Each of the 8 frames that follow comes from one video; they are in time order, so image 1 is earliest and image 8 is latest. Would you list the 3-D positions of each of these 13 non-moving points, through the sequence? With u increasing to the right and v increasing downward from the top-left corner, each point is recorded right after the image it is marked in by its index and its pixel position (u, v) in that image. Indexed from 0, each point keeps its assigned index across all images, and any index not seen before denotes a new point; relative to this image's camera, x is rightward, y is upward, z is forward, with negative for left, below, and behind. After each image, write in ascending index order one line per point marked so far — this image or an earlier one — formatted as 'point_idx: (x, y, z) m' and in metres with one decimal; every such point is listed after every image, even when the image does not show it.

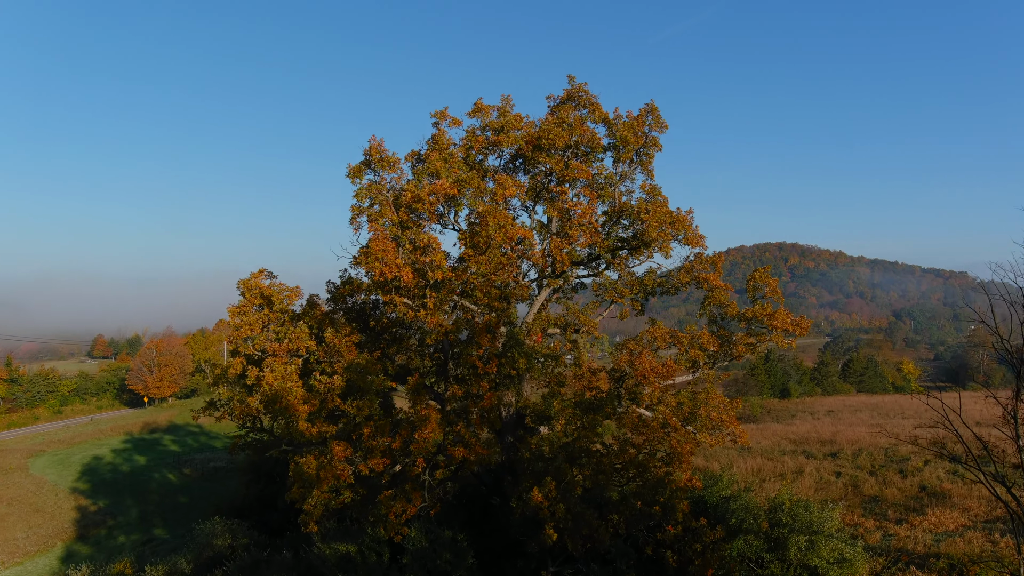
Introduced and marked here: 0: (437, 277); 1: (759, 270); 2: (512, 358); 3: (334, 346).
0: (-1.5, +0.2, +10.4) m
1: (+7.8, +0.6, +16.3) m
2: (0.0, -1.8, +13.0) m
3: (-4.0, -1.3, +11.6) m
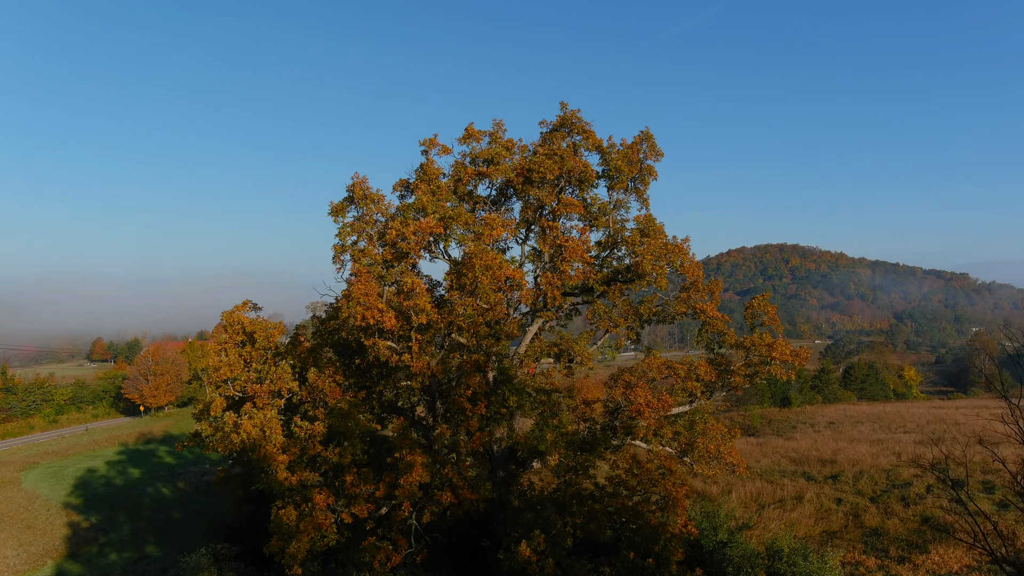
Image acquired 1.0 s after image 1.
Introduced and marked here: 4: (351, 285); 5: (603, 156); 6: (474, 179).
0: (-1.7, -0.6, +10.0) m
1: (+7.5, -0.3, +15.9) m
2: (-0.3, -2.6, +12.6) m
3: (-4.2, -2.1, +11.2) m
4: (-3.1, +0.1, +10.1) m
5: (+2.4, +3.5, +13.9) m
6: (-0.9, +2.6, +12.6) m
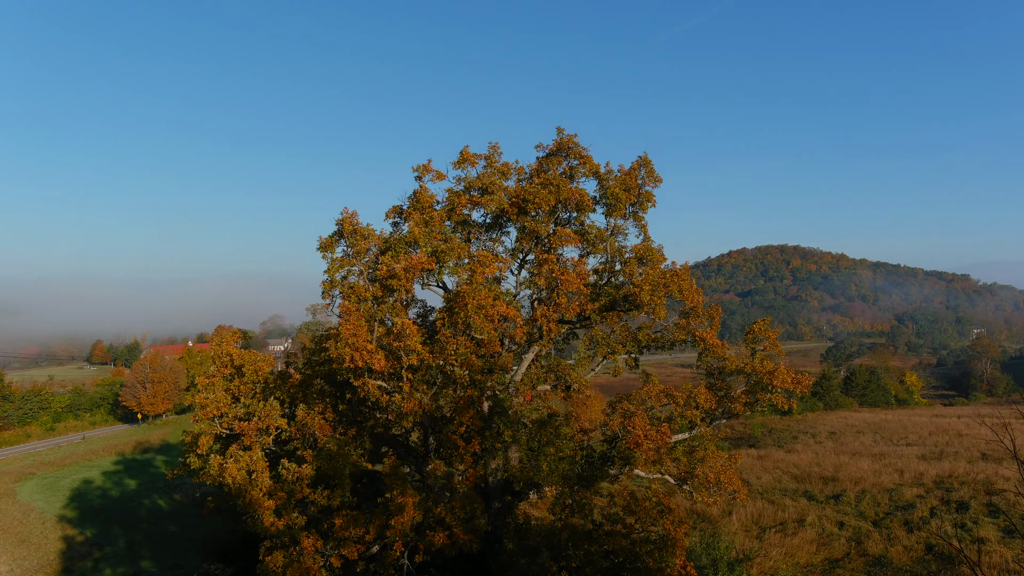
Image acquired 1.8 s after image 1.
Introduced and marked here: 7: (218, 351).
0: (-1.9, -1.4, +9.8) m
1: (+7.4, -1.0, +15.6) m
2: (-0.4, -3.4, +12.3) m
3: (-4.3, -2.9, +10.9) m
4: (-3.3, -0.7, +9.8) m
5: (+2.3, +2.7, +13.6) m
6: (-1.0, +1.8, +12.3) m
7: (-6.7, -1.5, +11.9) m
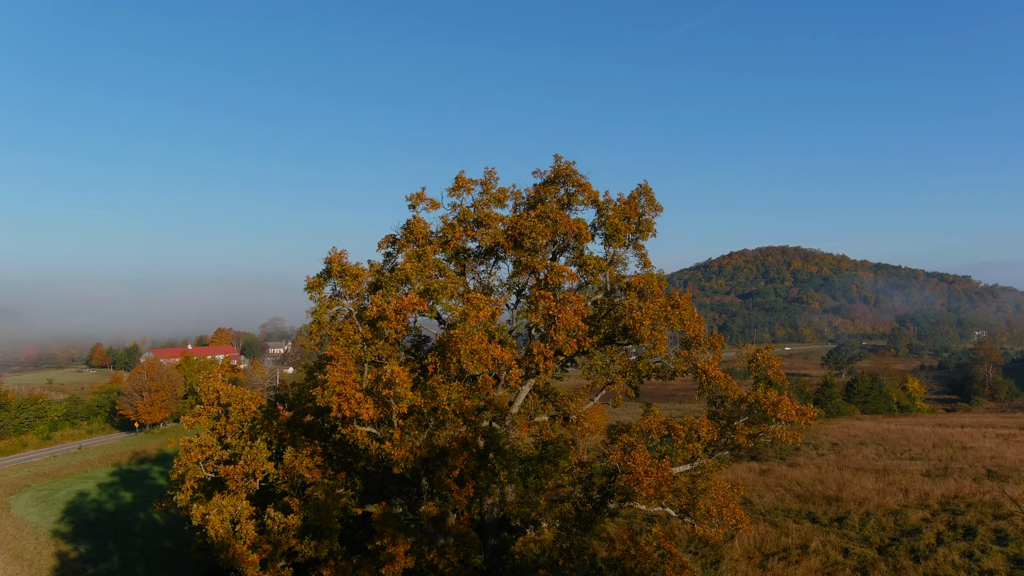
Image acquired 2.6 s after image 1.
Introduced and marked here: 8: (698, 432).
0: (-2.0, -2.2, +9.4) m
1: (+7.3, -1.8, +15.3) m
2: (-0.5, -4.2, +11.9) m
3: (-4.4, -3.7, +10.5) m
4: (-3.4, -1.5, +9.4) m
5: (+2.2, +1.9, +13.2) m
6: (-1.1, +1.0, +11.9) m
7: (-6.8, -2.2, +11.5) m
8: (+5.2, -4.0, +14.5) m
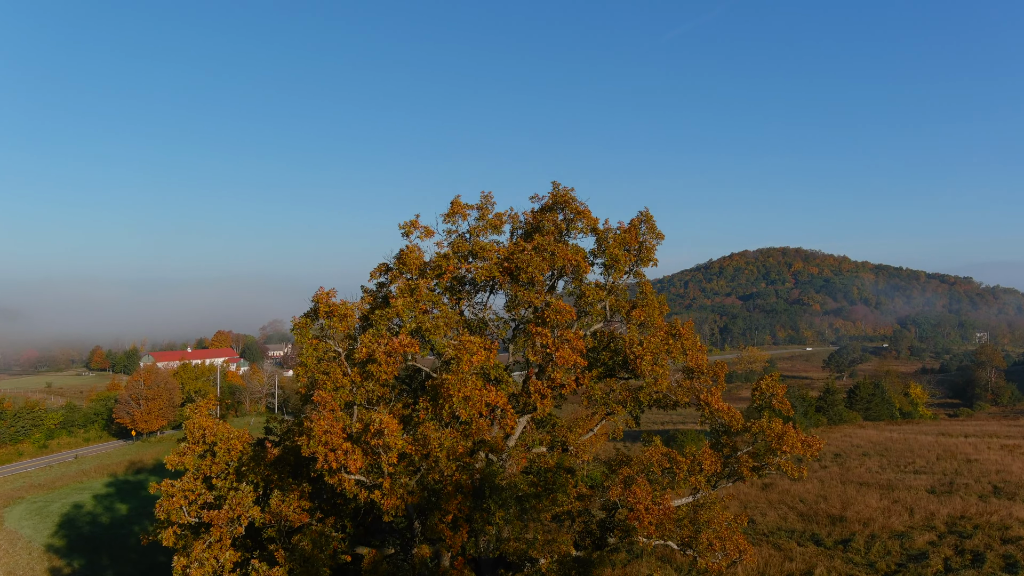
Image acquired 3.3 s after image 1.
0: (-2.1, -2.9, +9.0) m
1: (+7.3, -2.6, +14.8) m
2: (-0.6, -4.9, +11.5) m
3: (-4.5, -4.4, +10.1) m
4: (-3.5, -2.2, +9.0) m
5: (+2.2, +1.2, +12.8) m
6: (-1.2, +0.3, +11.5) m
7: (-6.9, -3.0, +11.1) m
8: (+5.1, -4.8, +14.1) m
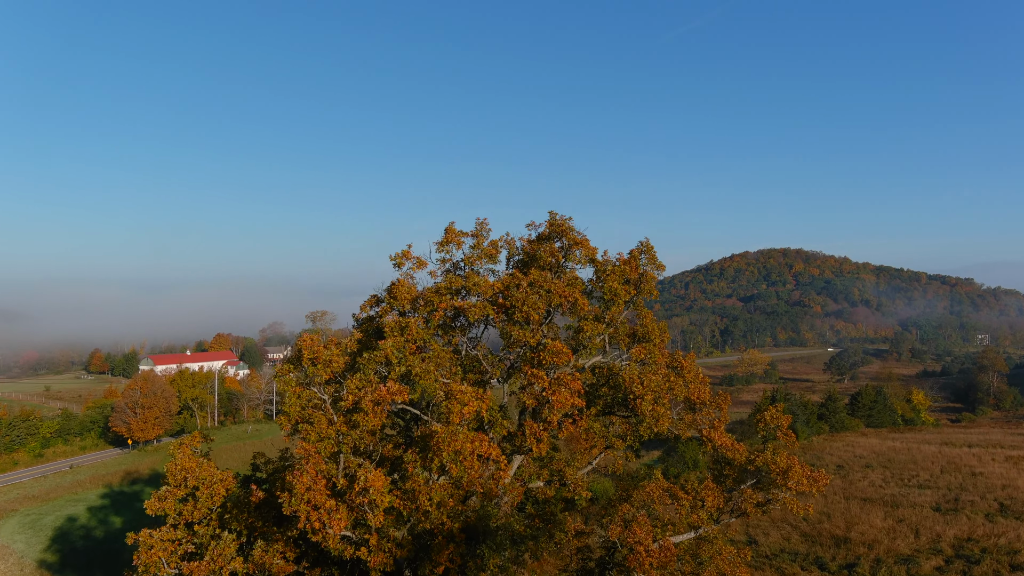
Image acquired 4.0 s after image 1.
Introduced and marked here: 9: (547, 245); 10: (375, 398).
0: (-2.2, -3.7, +8.5) m
1: (+7.2, -3.4, +14.4) m
2: (-0.7, -5.7, +11.1) m
3: (-4.6, -5.2, +9.7) m
4: (-3.6, -3.0, +8.6) m
5: (+2.0, +0.4, +12.4) m
6: (-1.3, -0.5, +11.0) m
7: (-7.0, -3.8, +10.6) m
8: (+5.0, -5.6, +13.6) m
9: (+0.9, +1.0, +12.5) m
10: (-2.4, -1.9, +8.9) m
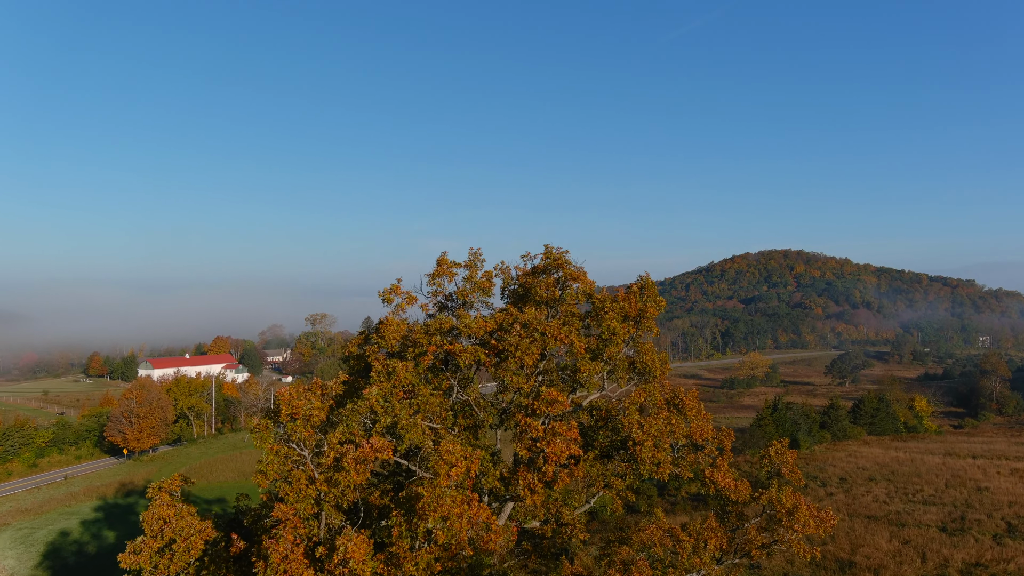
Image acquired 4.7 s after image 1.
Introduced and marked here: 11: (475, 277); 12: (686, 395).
0: (-2.3, -4.5, +8.0) m
1: (+7.0, -4.2, +13.8) m
2: (-0.8, -6.5, +10.5) m
3: (-4.8, -6.0, +9.1) m
4: (-3.7, -3.8, +8.0) m
5: (+1.9, -0.4, +11.9) m
6: (-1.5, -1.3, +10.5) m
7: (-7.1, -4.6, +10.1) m
8: (+4.9, -6.4, +13.1) m
9: (+0.7, +0.2, +12.0) m
10: (-2.5, -2.7, +8.4) m
11: (-0.9, +0.2, +12.5) m
12: (+4.3, -2.6, +12.8) m
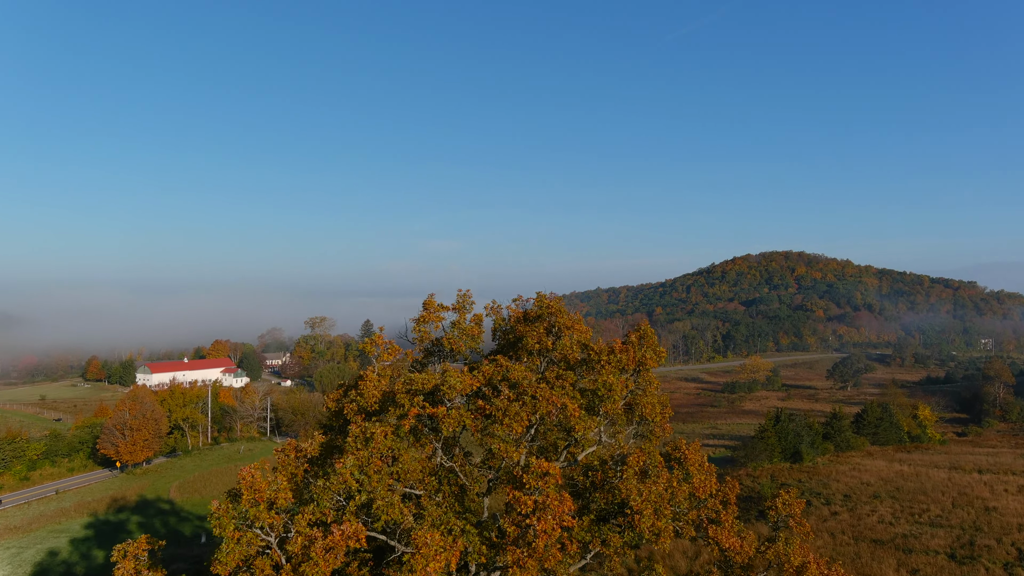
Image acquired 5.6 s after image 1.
0: (-2.5, -5.6, +7.2) m
1: (+6.8, -5.3, +13.1) m
2: (-1.0, -7.6, +9.8) m
3: (-5.0, -7.1, +8.4) m
4: (-3.9, -4.9, +7.3) m
5: (+1.7, -1.5, +11.1) m
6: (-1.7, -2.4, +9.8) m
7: (-7.4, -5.6, +9.4) m
8: (+4.7, -7.5, +12.3) m
9: (+0.5, -0.9, +11.2) m
10: (-2.7, -3.7, +7.7) m
11: (-1.1, -0.8, +11.7) m
12: (+4.1, -3.6, +12.1) m
